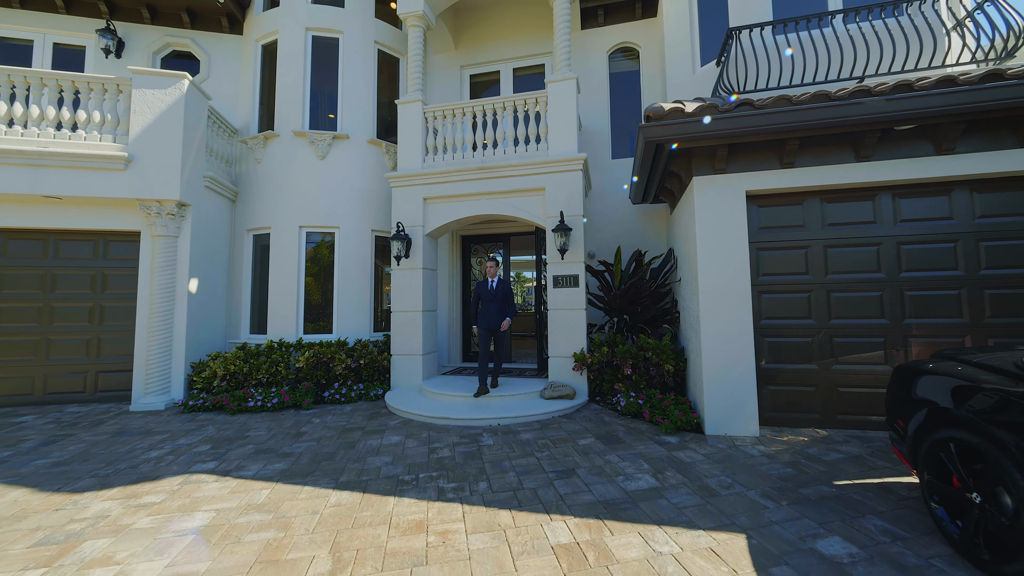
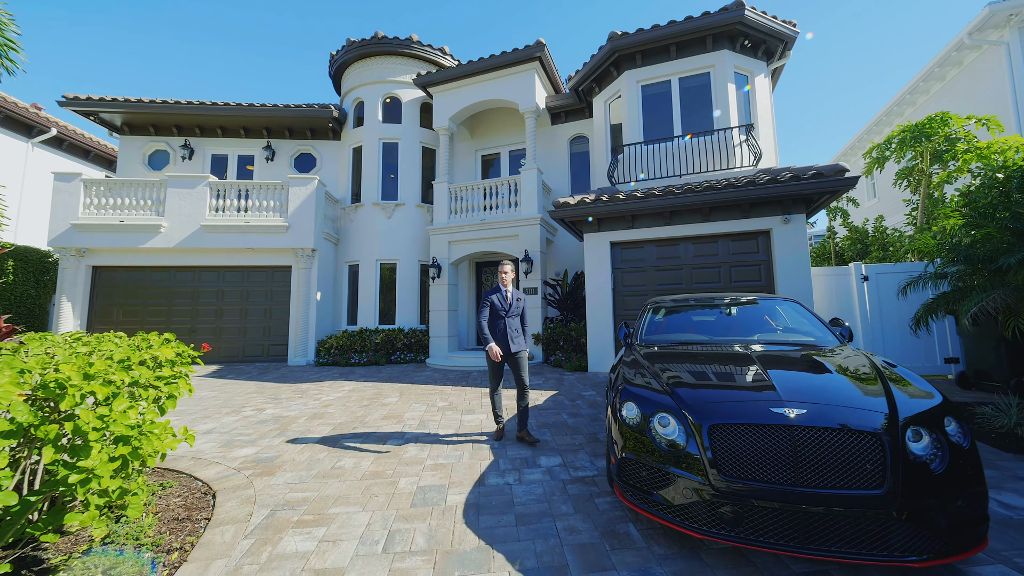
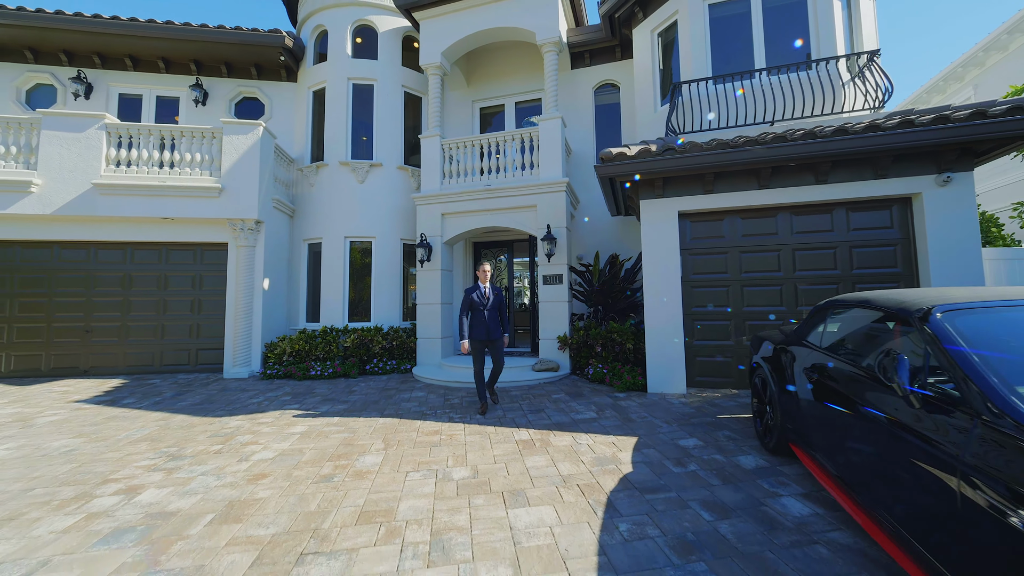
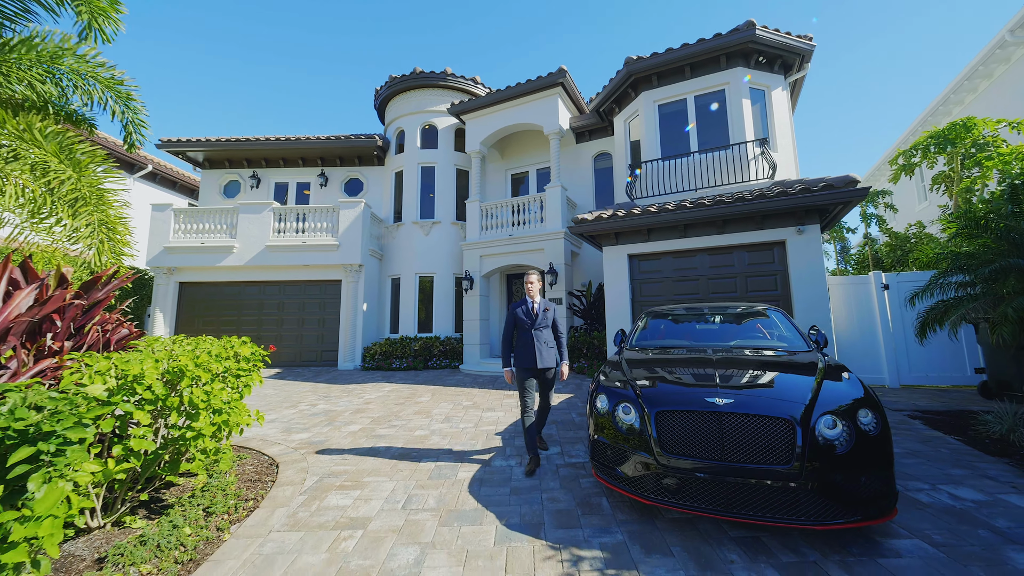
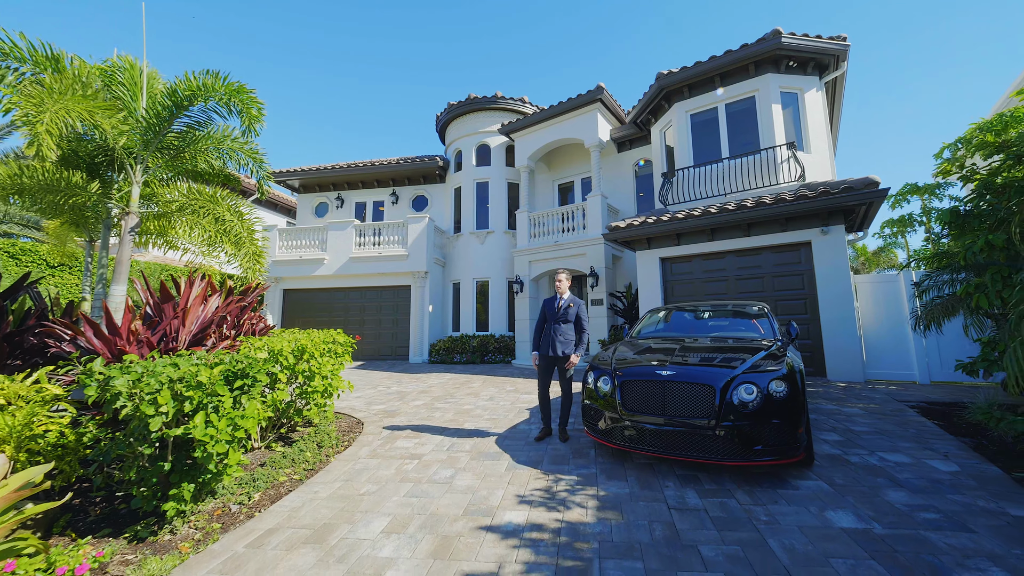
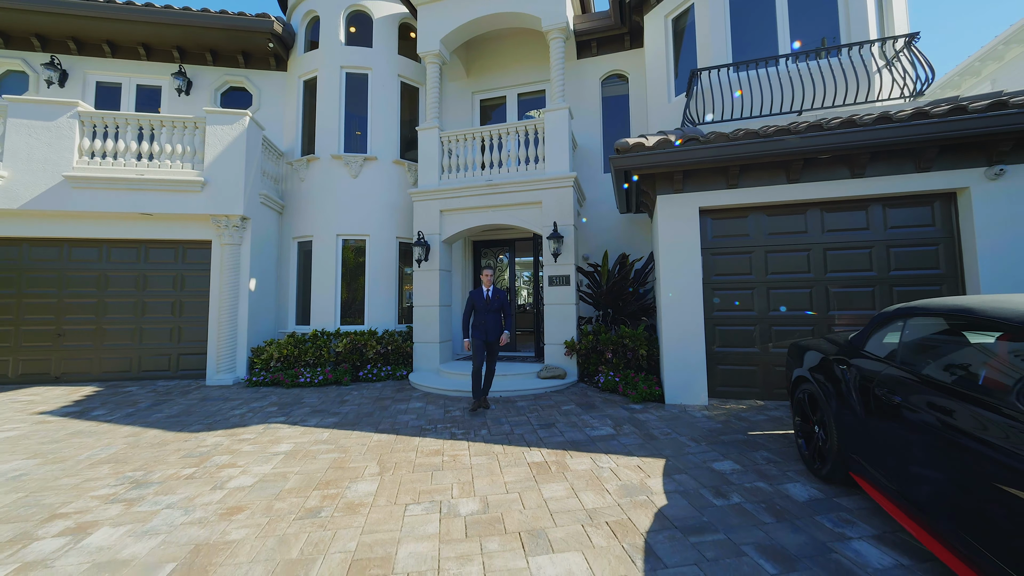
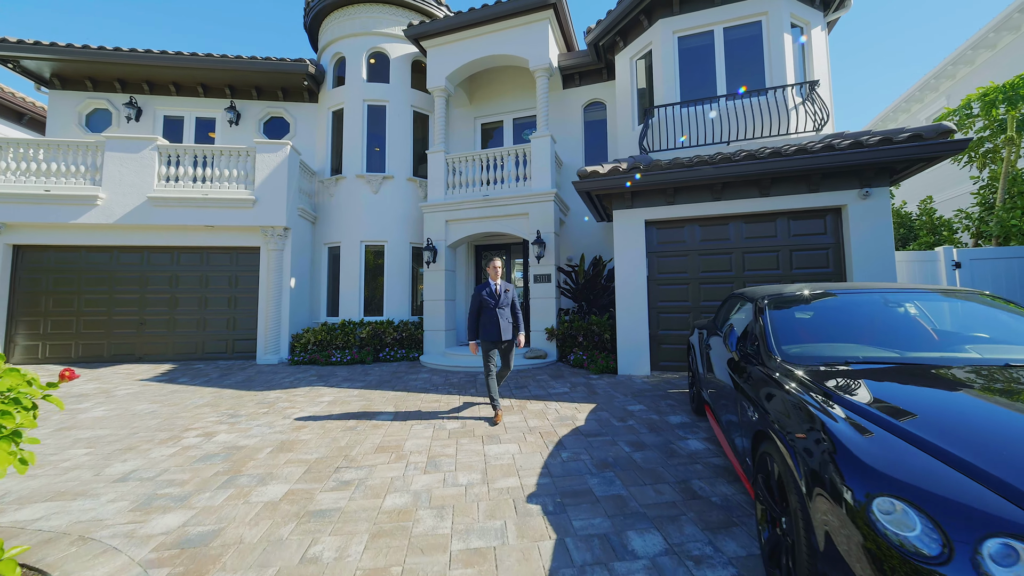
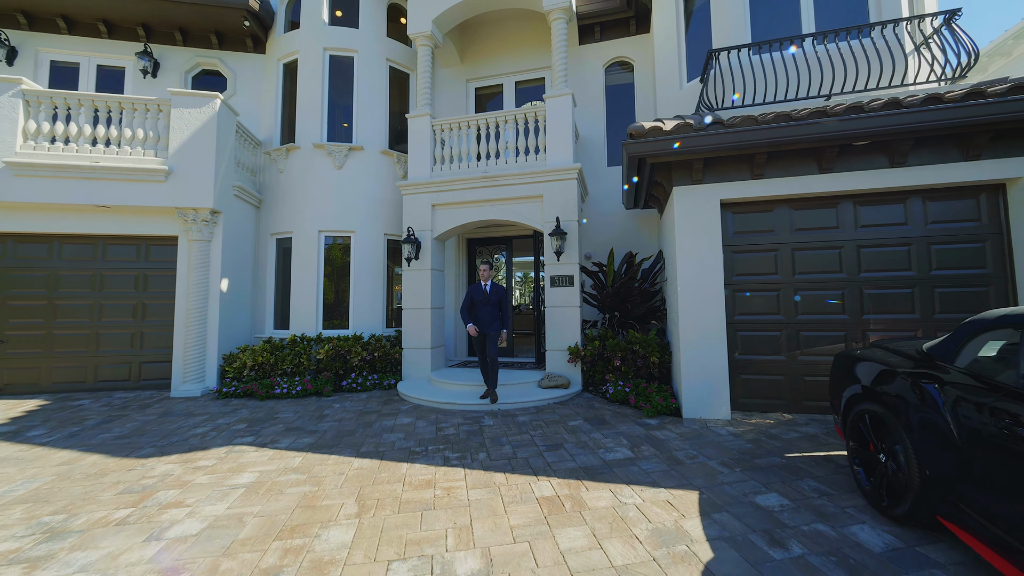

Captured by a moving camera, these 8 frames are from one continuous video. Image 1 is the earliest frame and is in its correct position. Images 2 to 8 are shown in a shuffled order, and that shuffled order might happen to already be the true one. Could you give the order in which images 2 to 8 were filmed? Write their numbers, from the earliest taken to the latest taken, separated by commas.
8, 6, 3, 7, 2, 4, 5
